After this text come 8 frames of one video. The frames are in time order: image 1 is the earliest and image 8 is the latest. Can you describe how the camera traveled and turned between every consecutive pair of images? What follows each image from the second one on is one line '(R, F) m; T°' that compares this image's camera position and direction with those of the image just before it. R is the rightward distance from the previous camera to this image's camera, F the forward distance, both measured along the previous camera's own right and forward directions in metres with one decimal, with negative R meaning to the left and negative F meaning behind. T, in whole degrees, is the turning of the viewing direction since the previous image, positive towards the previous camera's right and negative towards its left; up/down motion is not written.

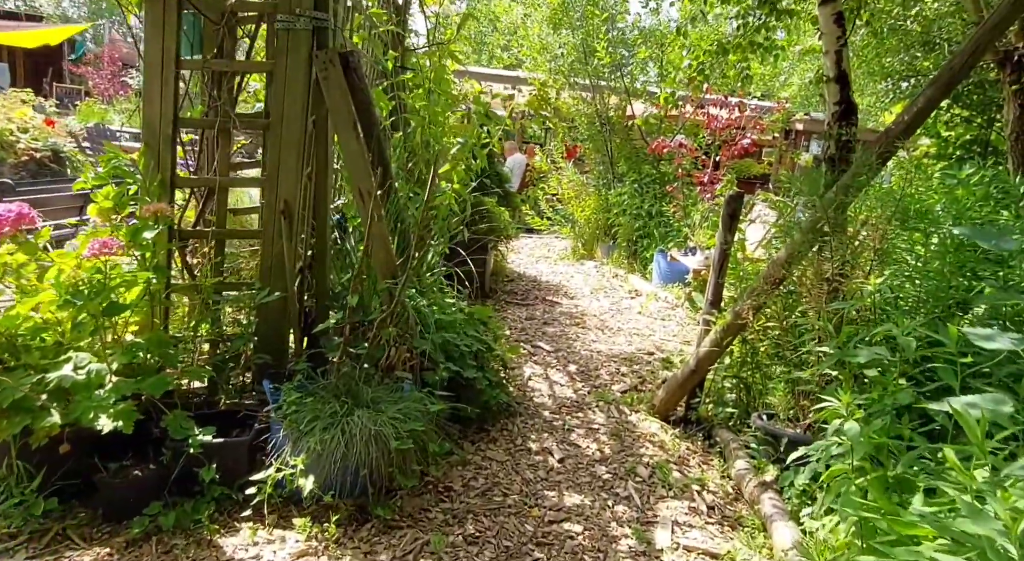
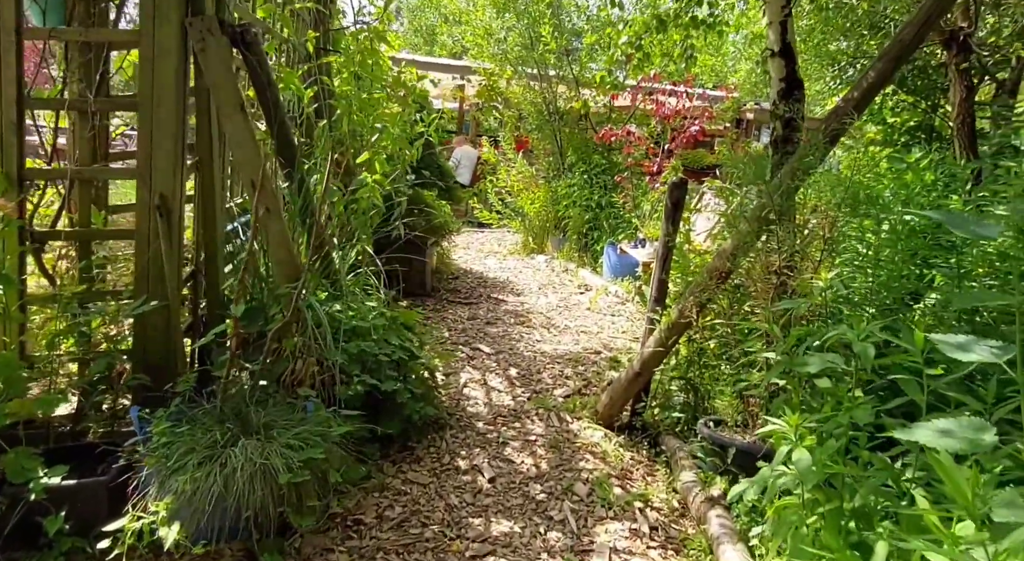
(+0.1, +0.3) m; +3°
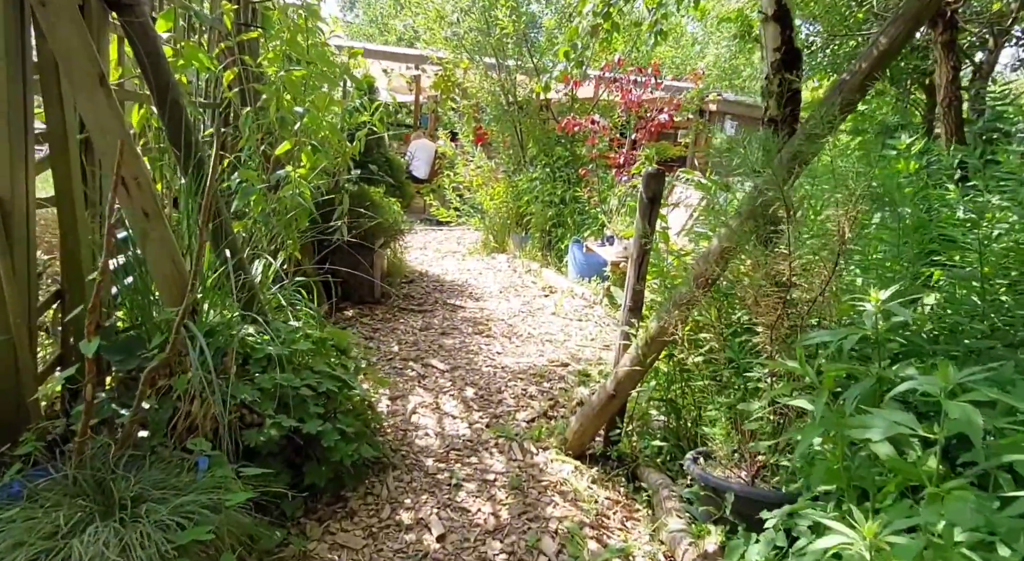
(0.0, +0.4) m; +3°
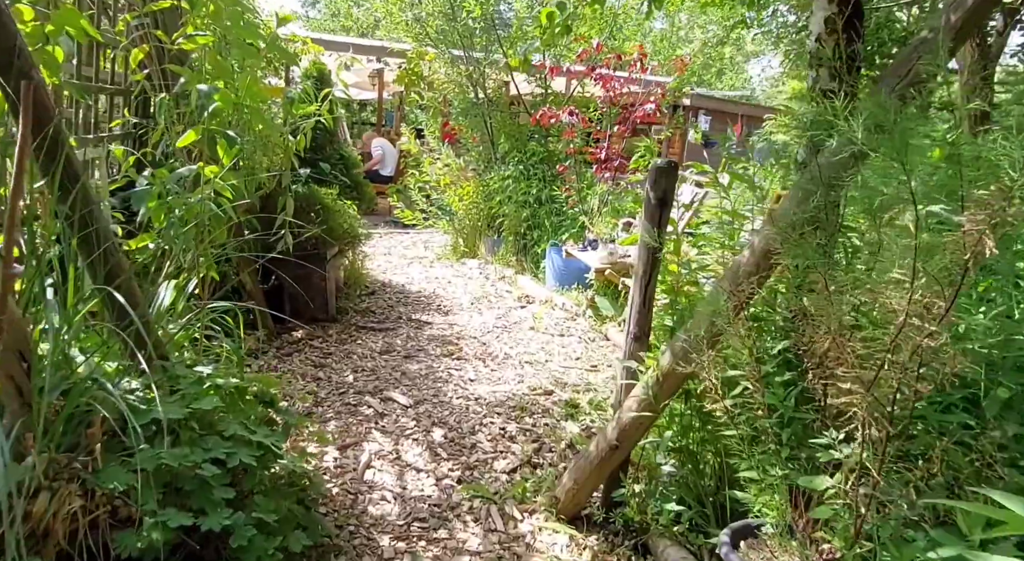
(0.0, +0.5) m; +3°
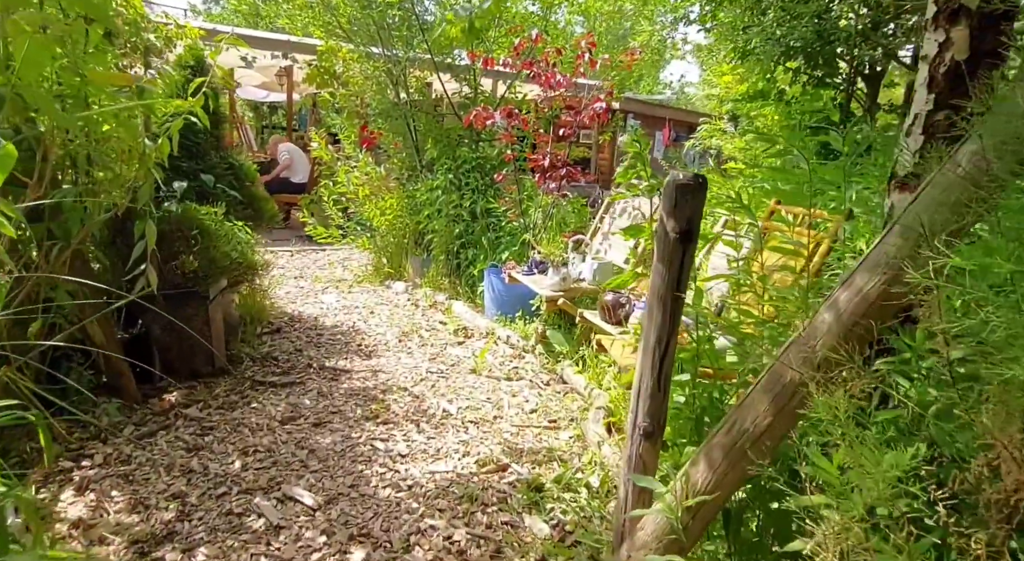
(0.0, +0.7) m; +6°
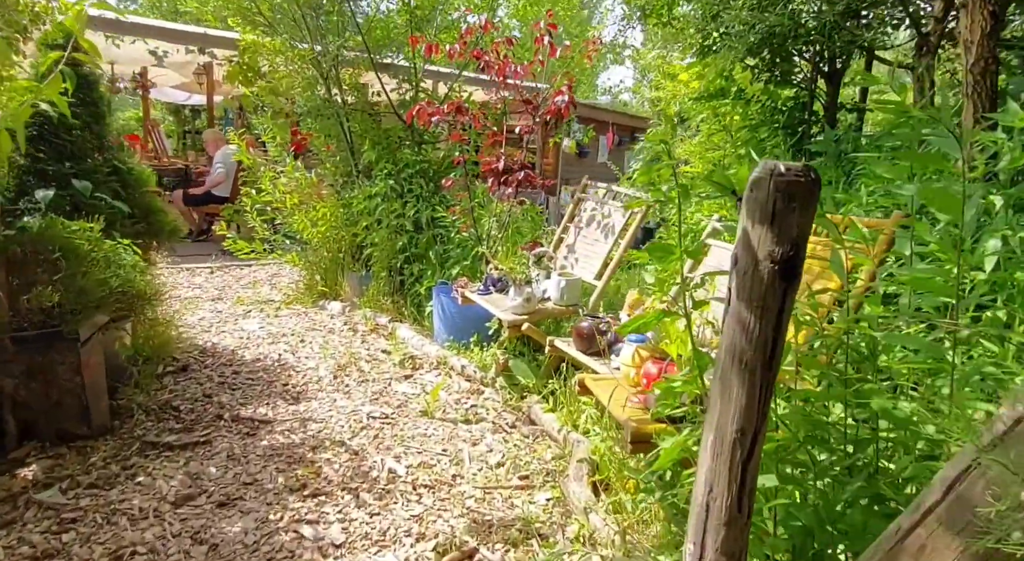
(-0.1, +0.5) m; +5°
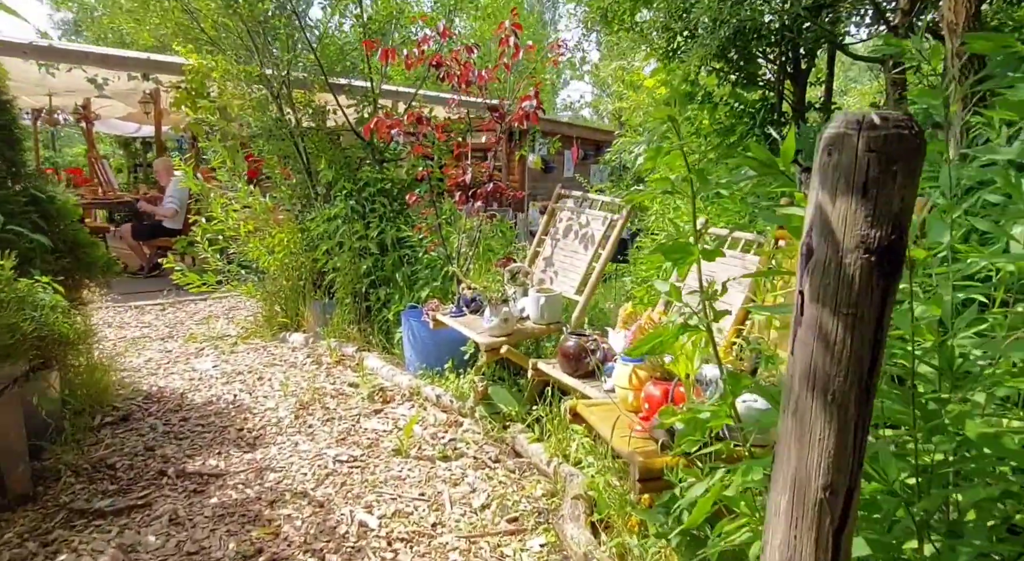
(0.0, +0.2) m; +3°
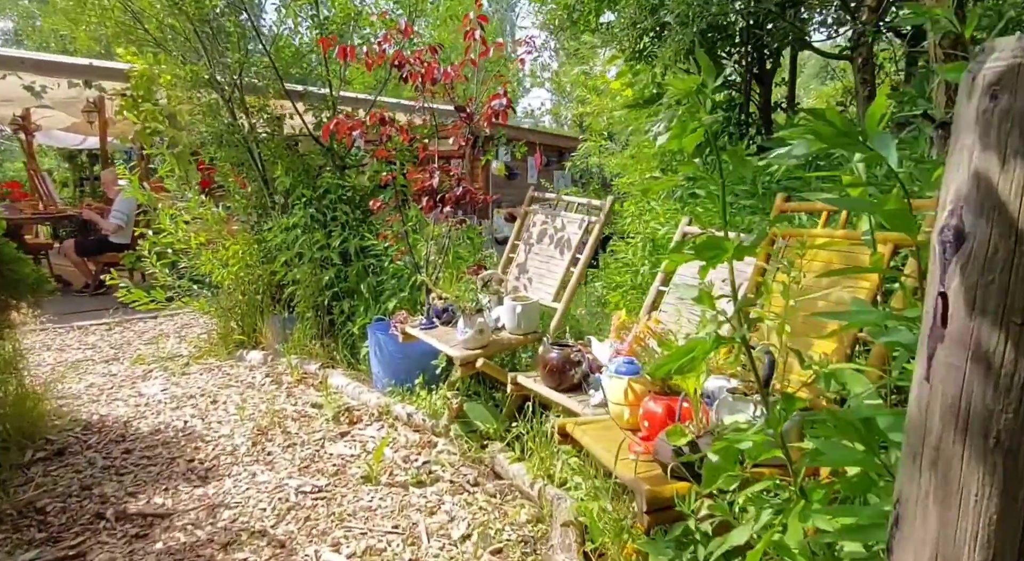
(0.0, +0.2) m; +3°
